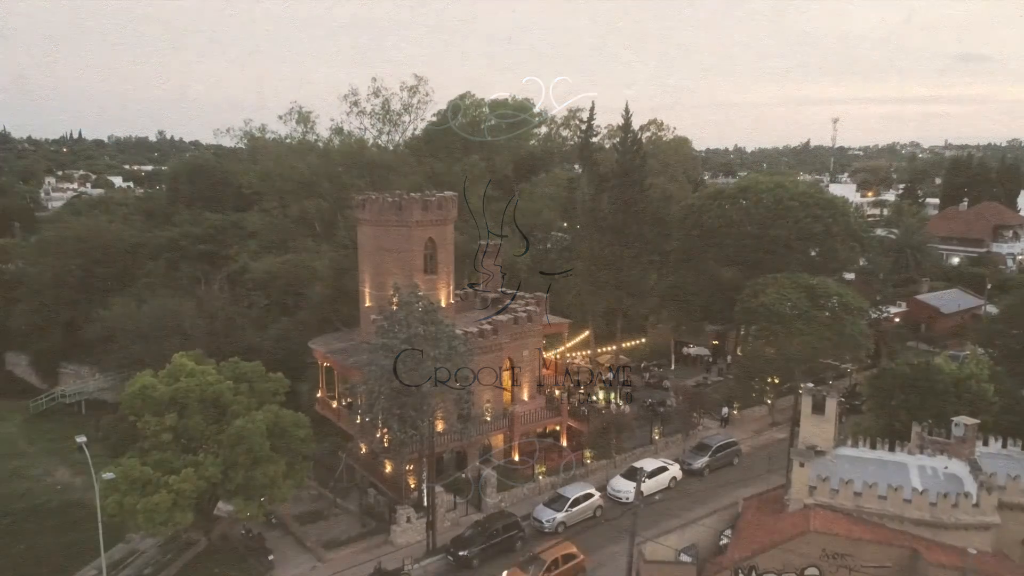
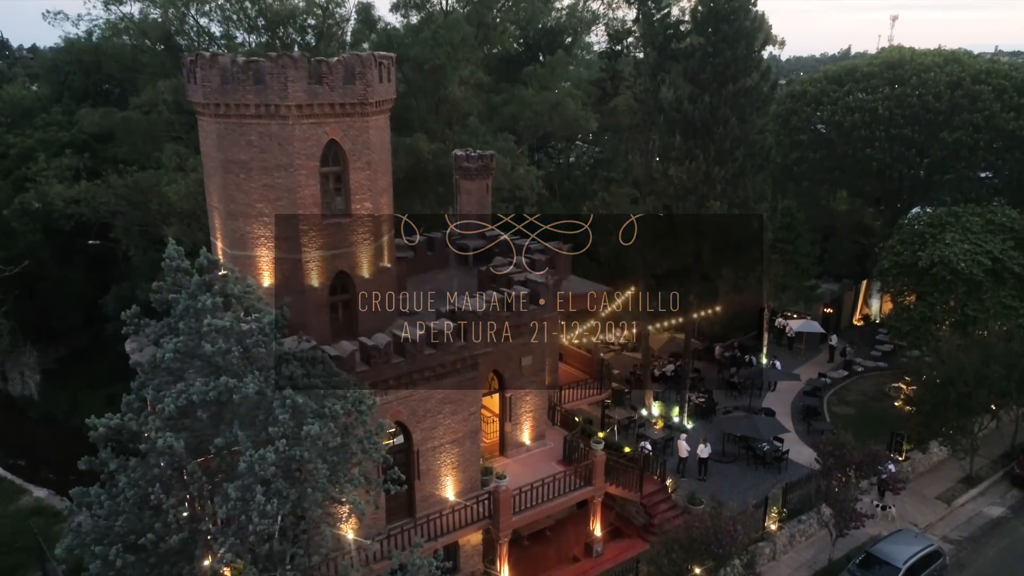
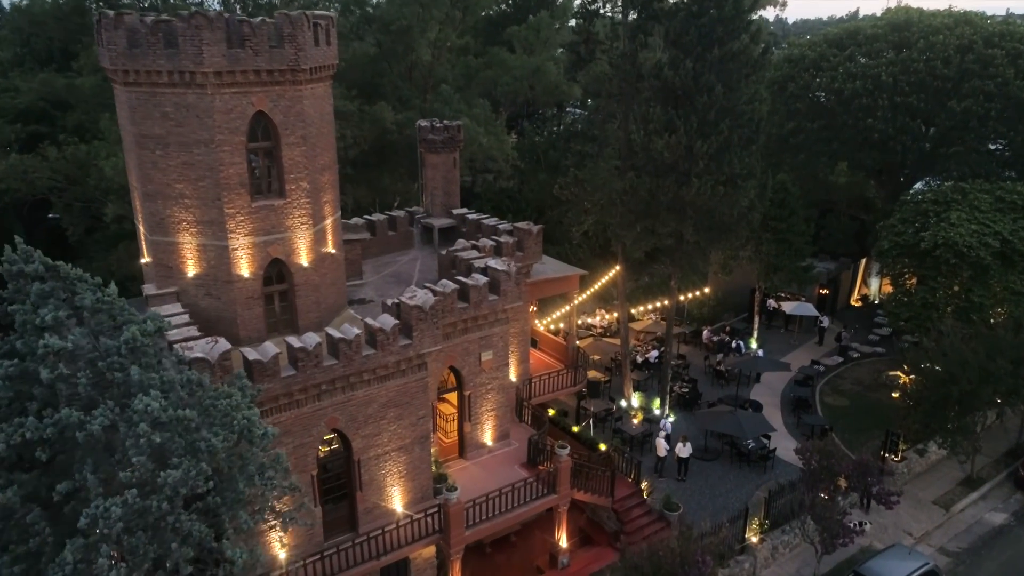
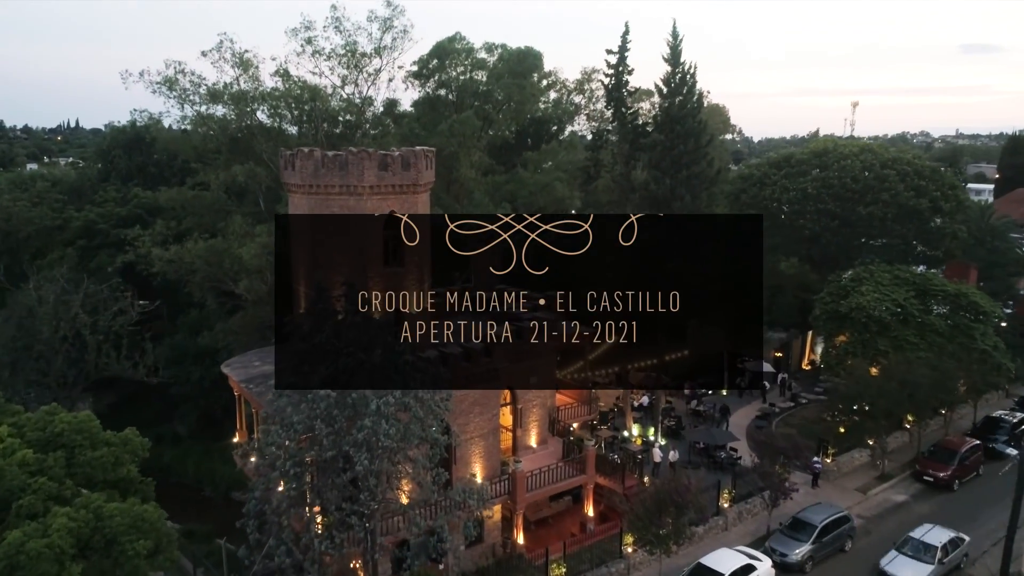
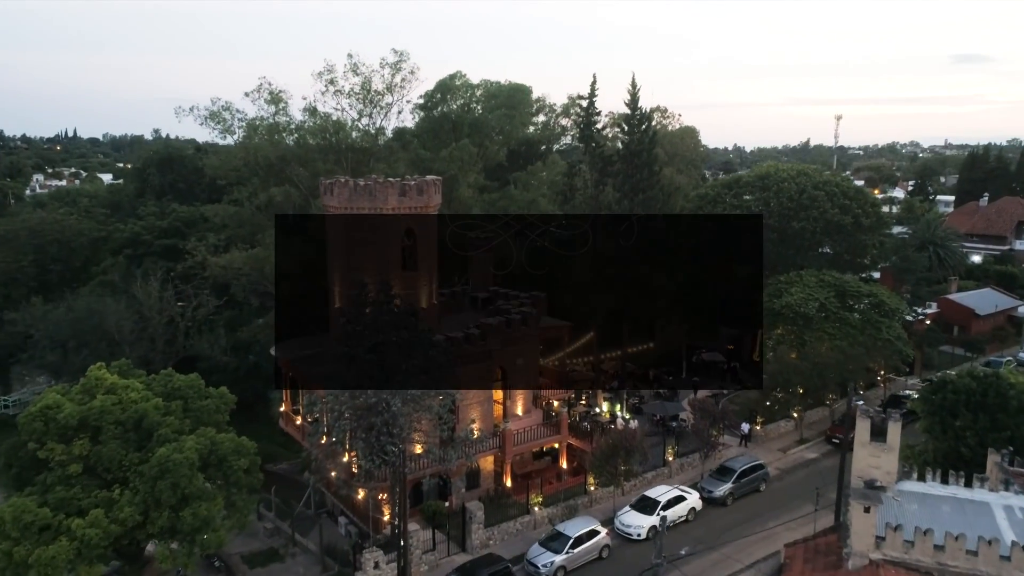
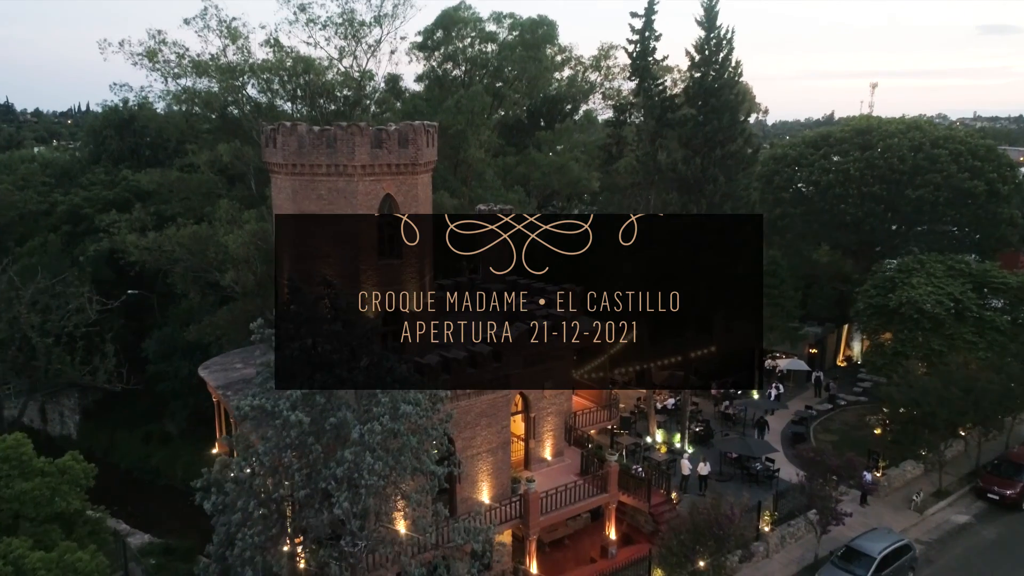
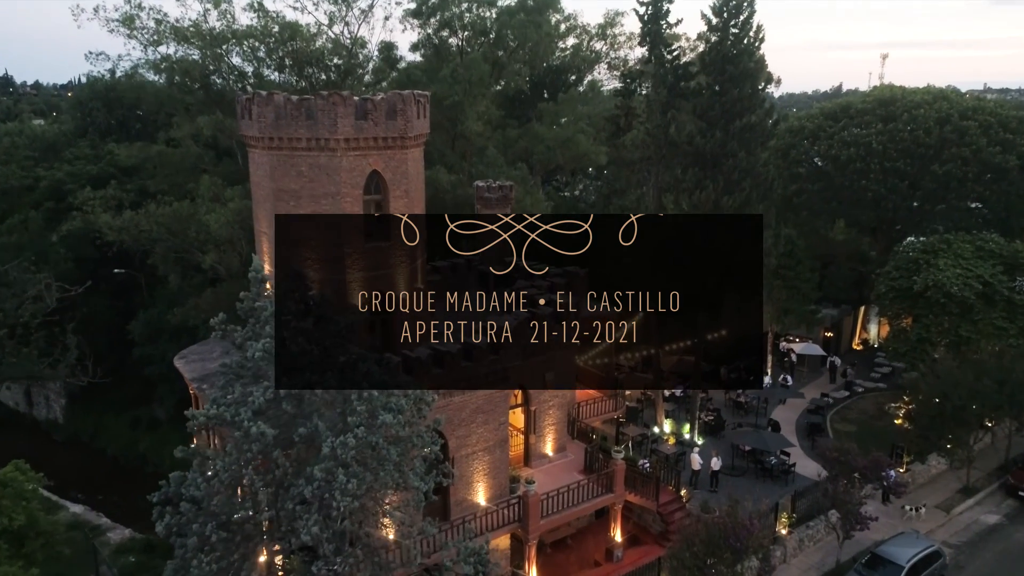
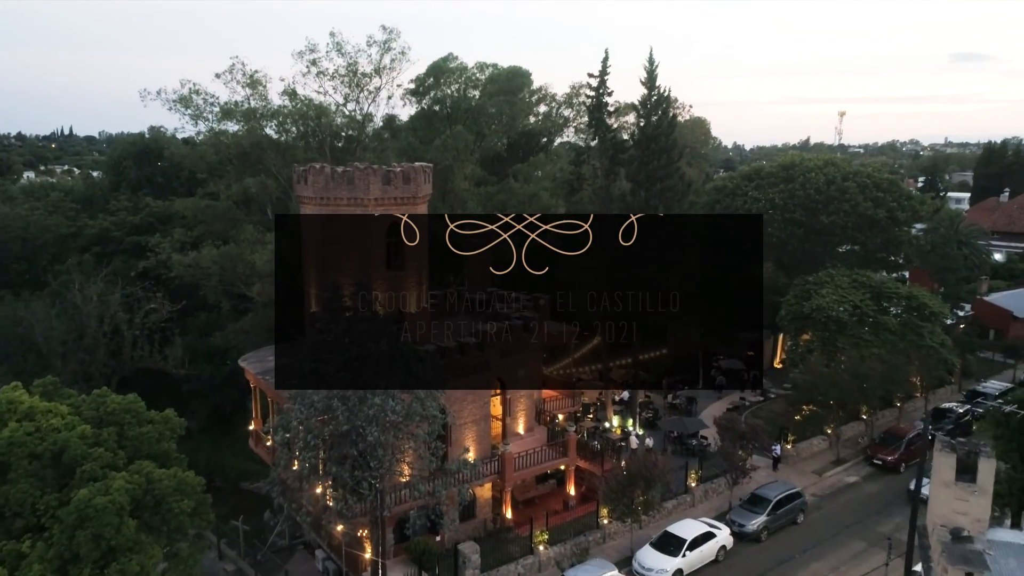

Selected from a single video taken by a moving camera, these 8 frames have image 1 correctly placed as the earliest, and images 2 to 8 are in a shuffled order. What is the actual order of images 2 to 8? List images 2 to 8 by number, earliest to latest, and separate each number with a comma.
5, 8, 4, 6, 7, 2, 3
